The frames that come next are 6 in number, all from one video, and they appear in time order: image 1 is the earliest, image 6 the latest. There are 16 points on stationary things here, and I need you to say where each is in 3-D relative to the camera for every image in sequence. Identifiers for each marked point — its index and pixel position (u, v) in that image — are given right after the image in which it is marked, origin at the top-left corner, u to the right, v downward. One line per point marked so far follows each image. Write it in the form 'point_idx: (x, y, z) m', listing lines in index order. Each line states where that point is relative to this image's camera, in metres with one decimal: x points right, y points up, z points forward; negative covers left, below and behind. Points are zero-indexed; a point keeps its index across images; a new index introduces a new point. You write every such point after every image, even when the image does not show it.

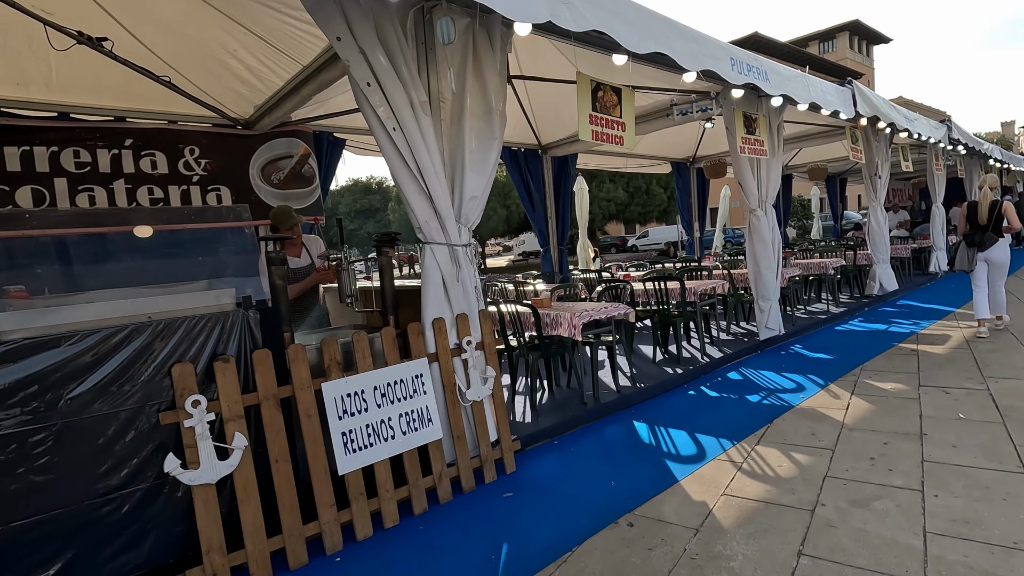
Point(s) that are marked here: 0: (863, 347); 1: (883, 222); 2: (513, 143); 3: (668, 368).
0: (+3.7, -0.6, +5.7) m
1: (+5.8, +1.0, +8.4) m
2: (0.0, +2.1, +7.7) m
3: (+1.5, -0.8, +5.0) m
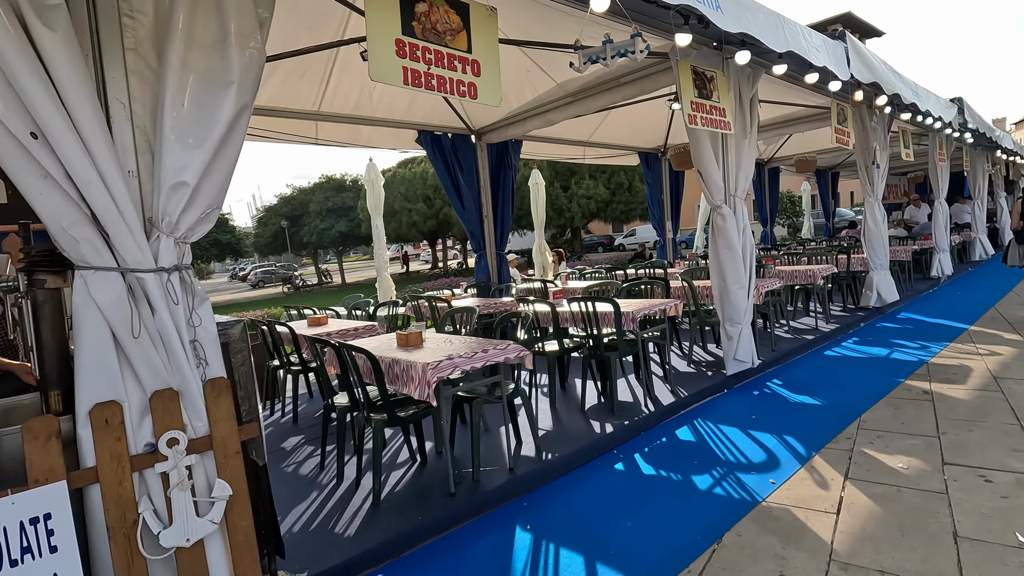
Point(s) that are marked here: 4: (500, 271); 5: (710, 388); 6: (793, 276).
0: (+2.8, -0.8, +4.4) m
1: (+4.9, +0.9, +7.1) m
2: (-0.9, +1.9, +6.4) m
3: (+0.6, -0.9, +3.7) m
4: (-0.2, +0.2, +7.0) m
5: (+1.6, -0.8, +4.3) m
6: (+3.3, +0.1, +6.3) m
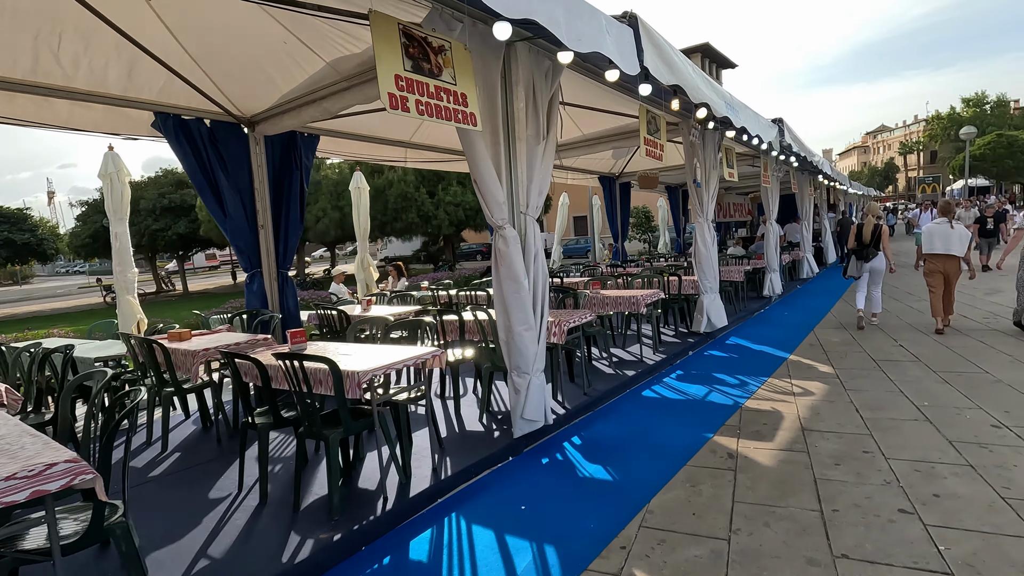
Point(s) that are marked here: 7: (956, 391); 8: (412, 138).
0: (+1.1, -1.1, +3.7) m
1: (+2.5, +0.6, +6.8) m
2: (-3.0, +1.6, +4.9) m
3: (-1.0, -1.2, +2.6) m
4: (-2.4, -0.1, +5.6) m
5: (-0.2, -1.1, +3.4) m
6: (+1.1, -0.2, +5.7) m
7: (+3.7, -0.9, +4.4) m
8: (-1.3, +2.0, +7.1) m
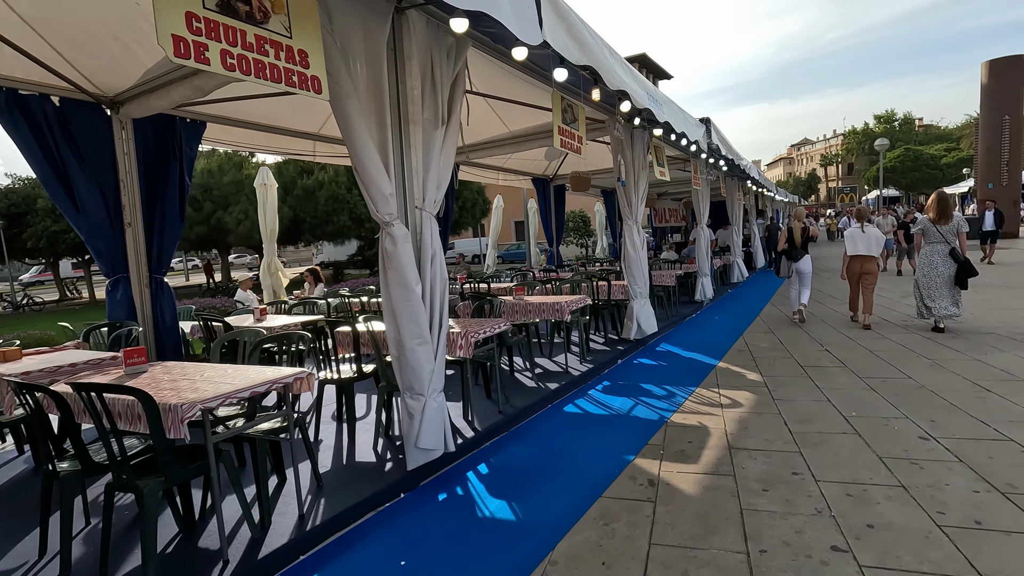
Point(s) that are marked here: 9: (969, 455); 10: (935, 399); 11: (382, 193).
0: (+0.4, -1.1, +3.3) m
1: (+1.6, +0.5, +6.5) m
2: (-3.8, +1.6, +4.1) m
3: (-1.5, -1.2, +2.0) m
4: (-3.2, -0.1, +4.9) m
5: (-0.8, -1.1, +2.8) m
6: (+0.3, -0.2, +5.3) m
7: (+2.9, -0.9, +4.2) m
8: (-2.3, +1.9, +6.5) m
9: (+2.7, -1.0, +3.1) m
10: (+3.3, -0.9, +4.2) m
11: (-0.7, +0.5, +2.9) m
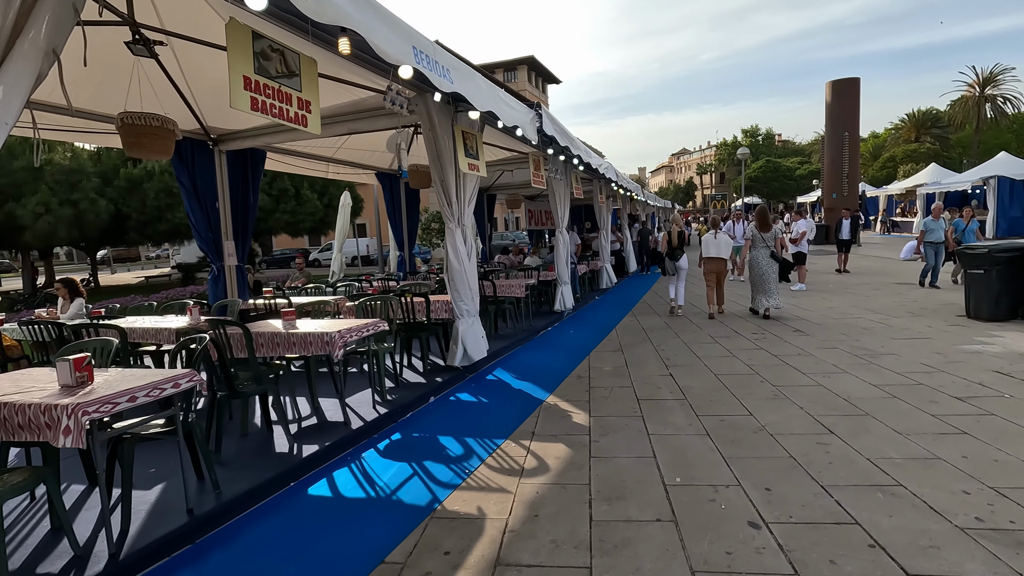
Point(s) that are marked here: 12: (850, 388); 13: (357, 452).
0: (-1.0, -1.3, +2.0) m
1: (-0.5, +0.4, +5.4) m
2: (-5.3, +1.4, +2.0) m
3: (-2.7, -1.4, +0.3) m
4: (-4.9, -0.4, +2.9) m
5: (-2.1, -1.3, +1.3) m
6: (-1.5, -0.4, +3.9) m
7: (+1.3, -1.0, +3.4) m
8: (-4.3, +1.7, +4.6) m
9: (+1.2, -1.1, +2.2) m
10: (+1.7, -1.0, +3.4) m
11: (-2.1, +0.3, +1.5) m
12: (+2.9, -0.9, +4.6) m
13: (-1.1, -1.1, +3.7) m
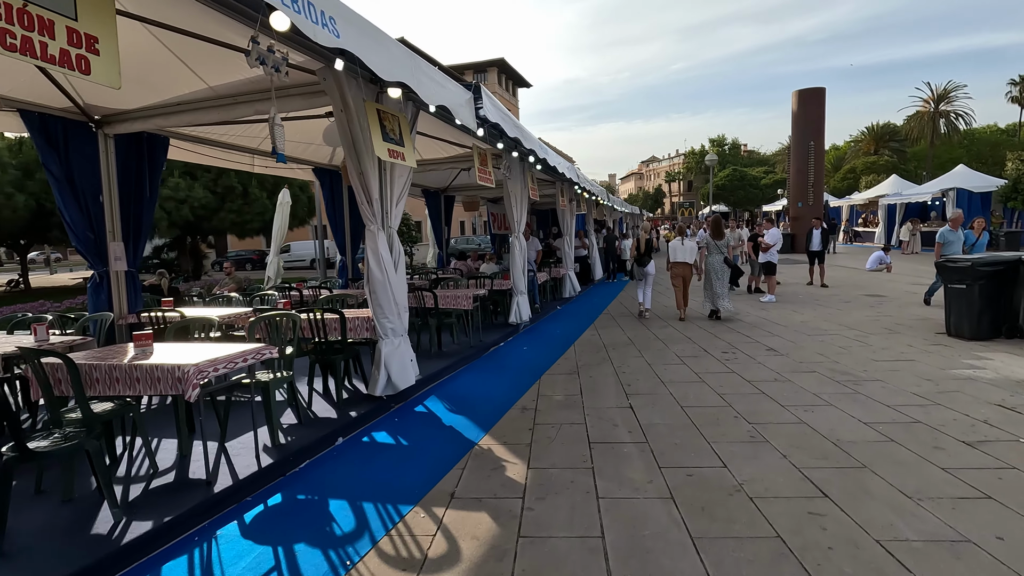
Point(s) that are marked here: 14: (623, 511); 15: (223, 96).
0: (-1.4, -1.4, +1.1) m
1: (-1.0, +0.2, +4.5) m
2: (-5.6, +1.3, +0.9) m
3: (-3.0, -1.5, -0.7) m
4: (-5.3, -0.4, +1.8) m
5: (-2.4, -1.4, +0.4) m
6: (-2.0, -0.5, +3.0) m
7: (+0.8, -1.2, +2.6) m
8: (-4.8, +1.6, +3.5) m
9: (+0.8, -1.2, +1.4) m
10: (+1.2, -1.2, +2.6) m
11: (-2.4, +0.3, +0.5) m
12: (+2.4, -1.0, +3.9) m
13: (-1.6, -1.2, +2.8) m
14: (+0.6, -1.2, +2.8) m
15: (-2.8, +1.9, +5.2) m
